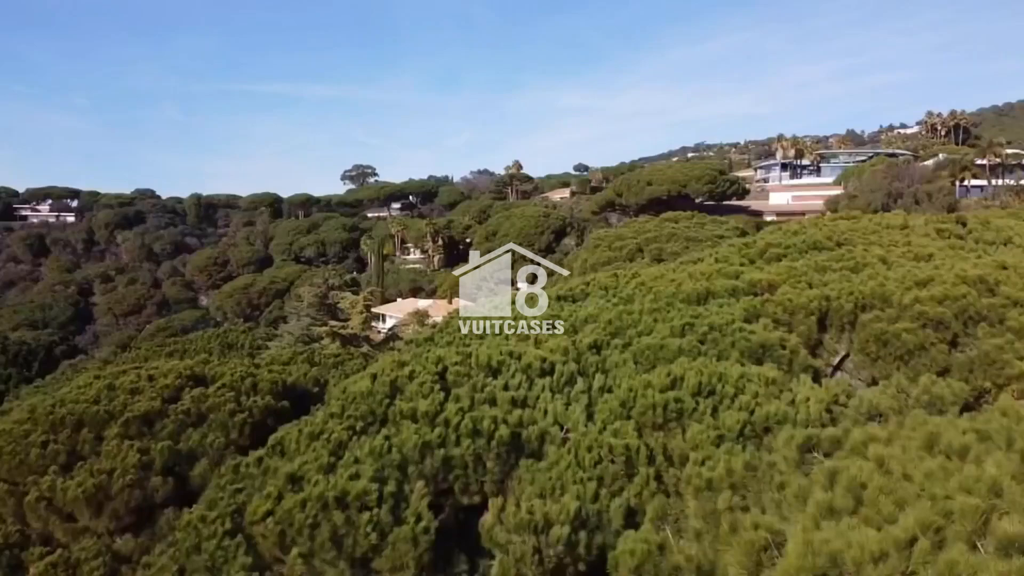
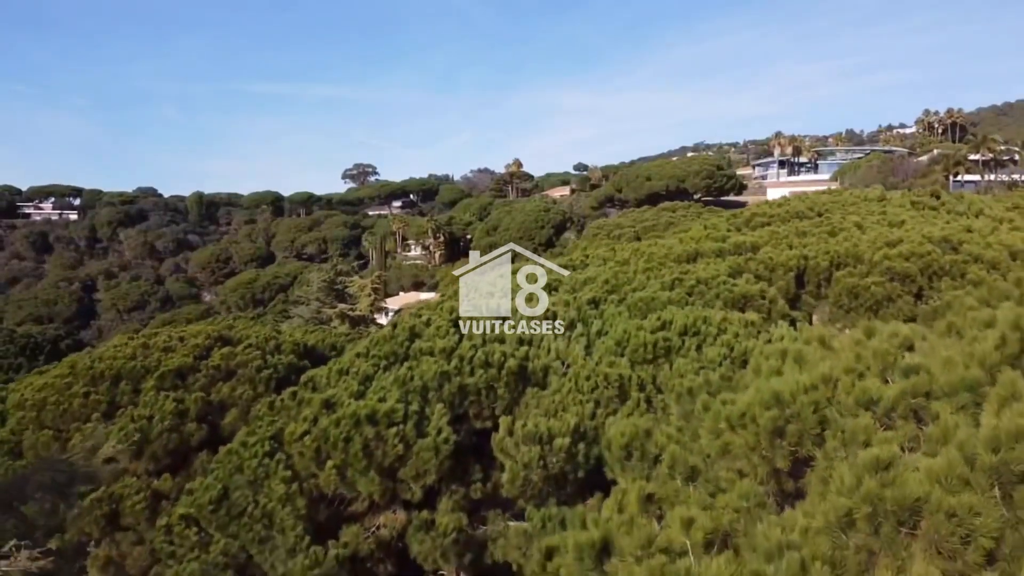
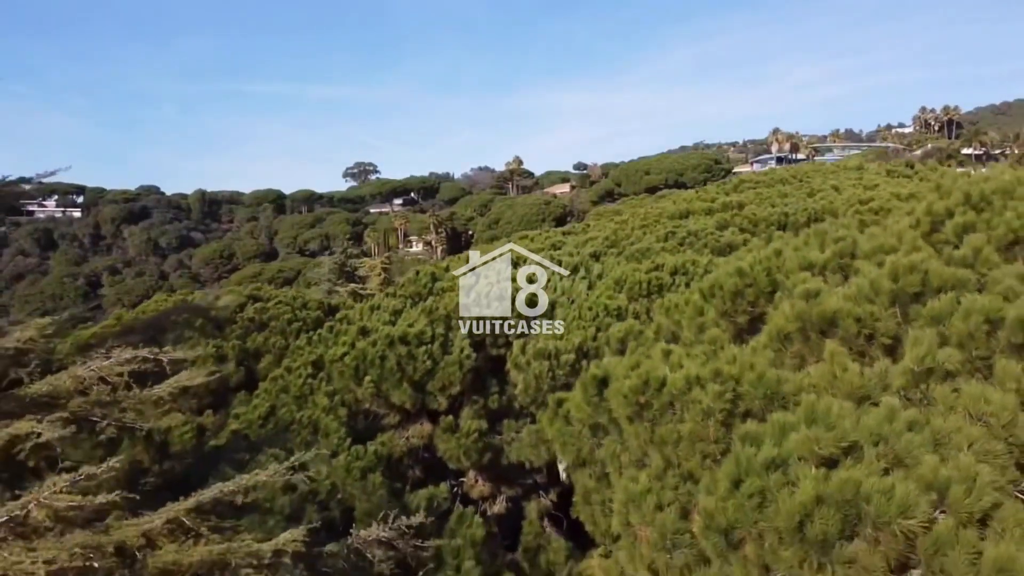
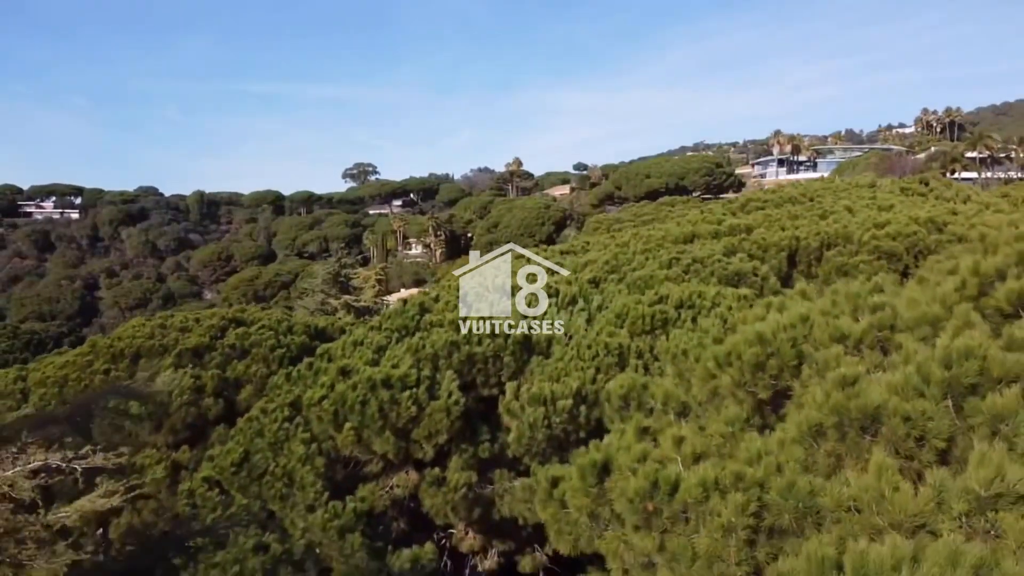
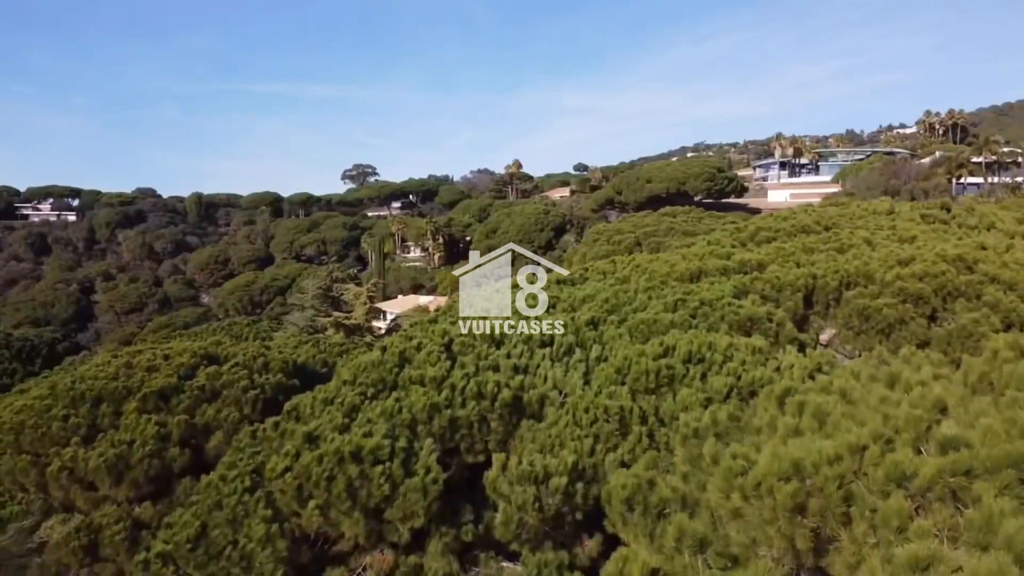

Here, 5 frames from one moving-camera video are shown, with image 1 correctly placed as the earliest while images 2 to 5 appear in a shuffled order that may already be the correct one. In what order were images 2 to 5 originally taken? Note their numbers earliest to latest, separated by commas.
5, 2, 4, 3
